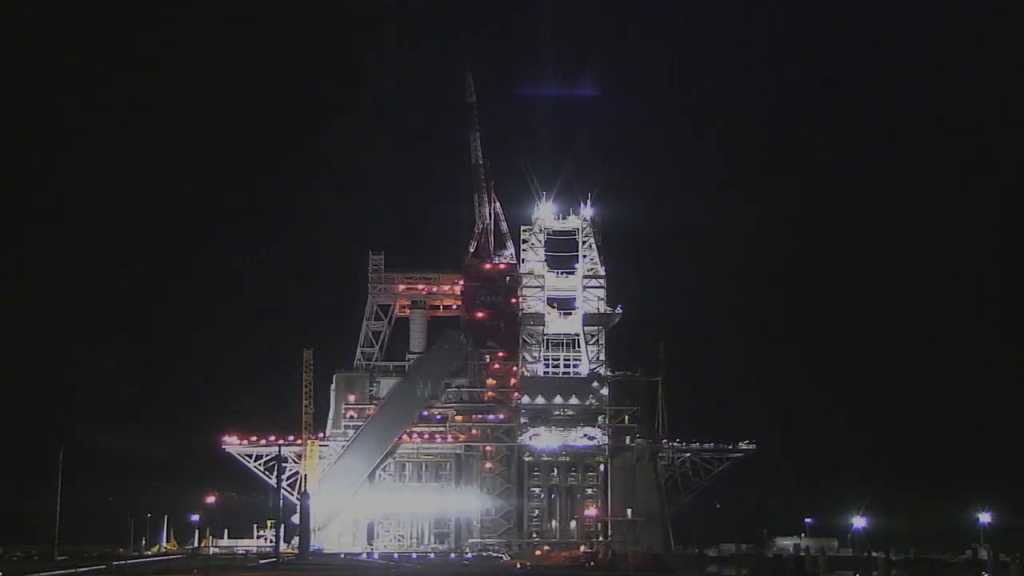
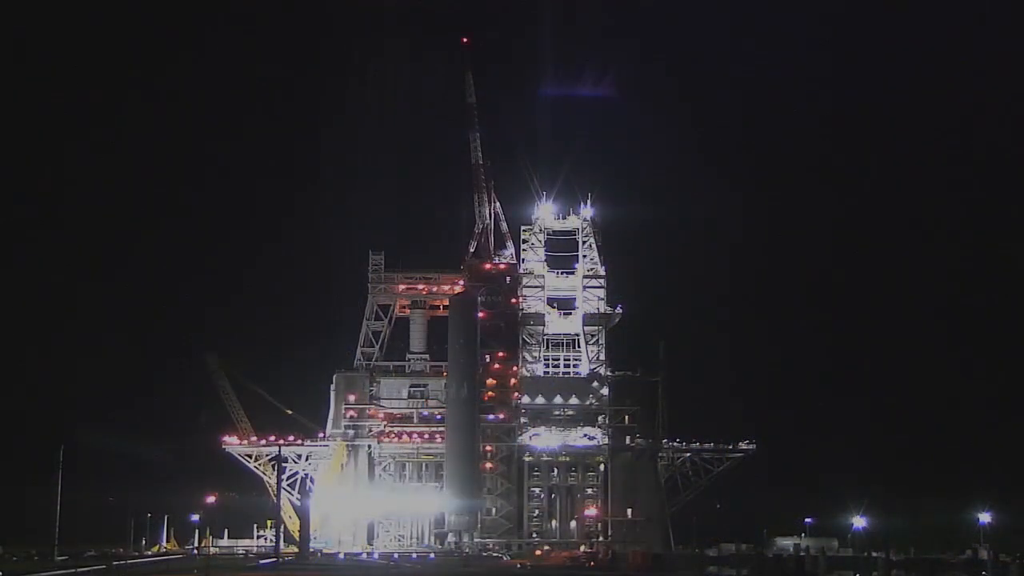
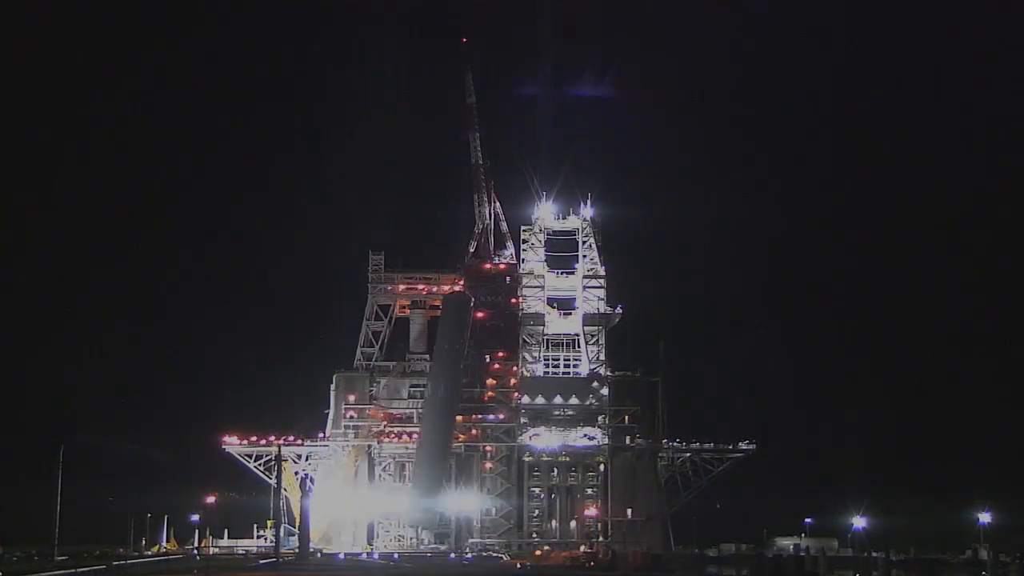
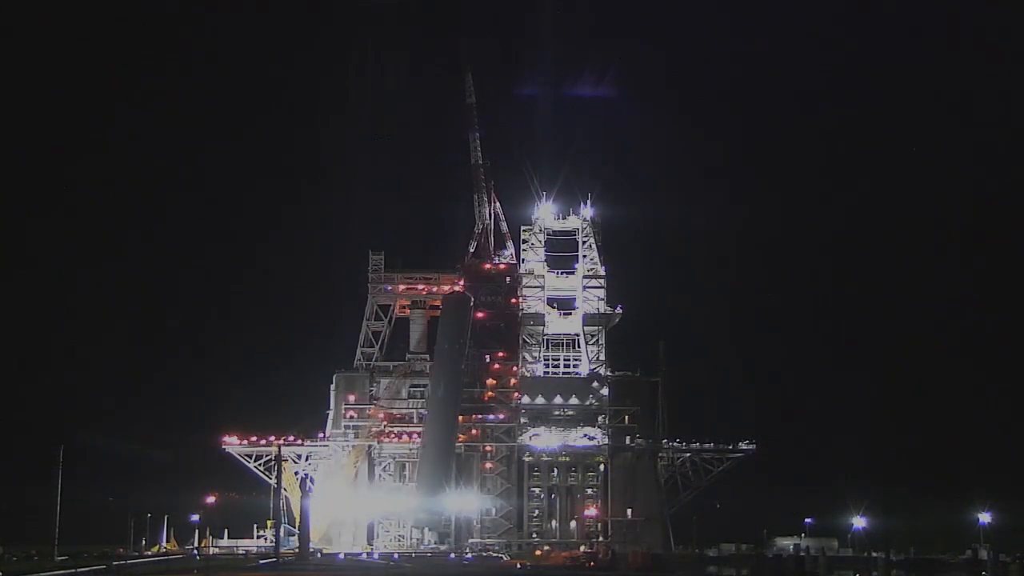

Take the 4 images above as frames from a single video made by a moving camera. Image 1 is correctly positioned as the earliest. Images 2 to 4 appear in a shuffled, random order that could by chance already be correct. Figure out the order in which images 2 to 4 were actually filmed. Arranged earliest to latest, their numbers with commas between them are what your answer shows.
3, 4, 2
